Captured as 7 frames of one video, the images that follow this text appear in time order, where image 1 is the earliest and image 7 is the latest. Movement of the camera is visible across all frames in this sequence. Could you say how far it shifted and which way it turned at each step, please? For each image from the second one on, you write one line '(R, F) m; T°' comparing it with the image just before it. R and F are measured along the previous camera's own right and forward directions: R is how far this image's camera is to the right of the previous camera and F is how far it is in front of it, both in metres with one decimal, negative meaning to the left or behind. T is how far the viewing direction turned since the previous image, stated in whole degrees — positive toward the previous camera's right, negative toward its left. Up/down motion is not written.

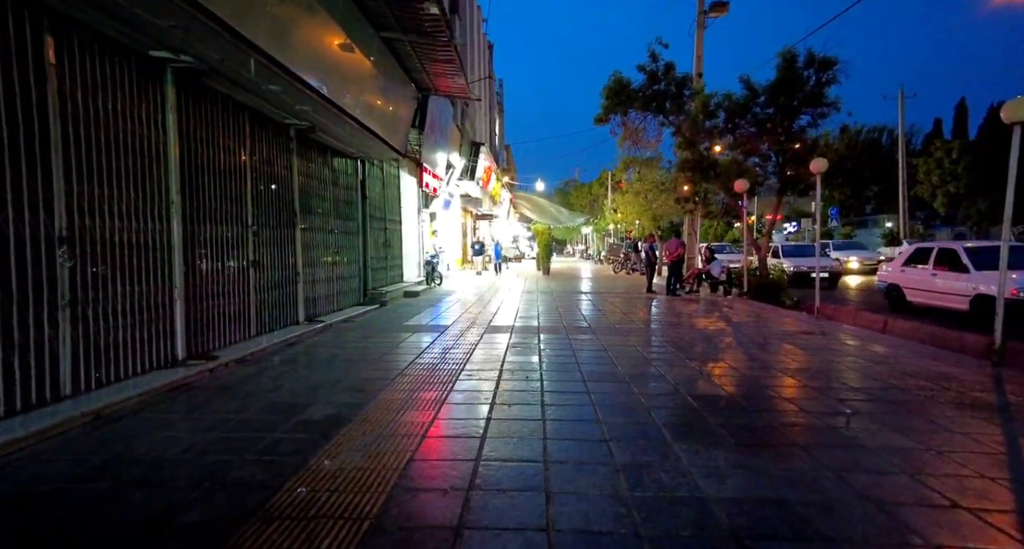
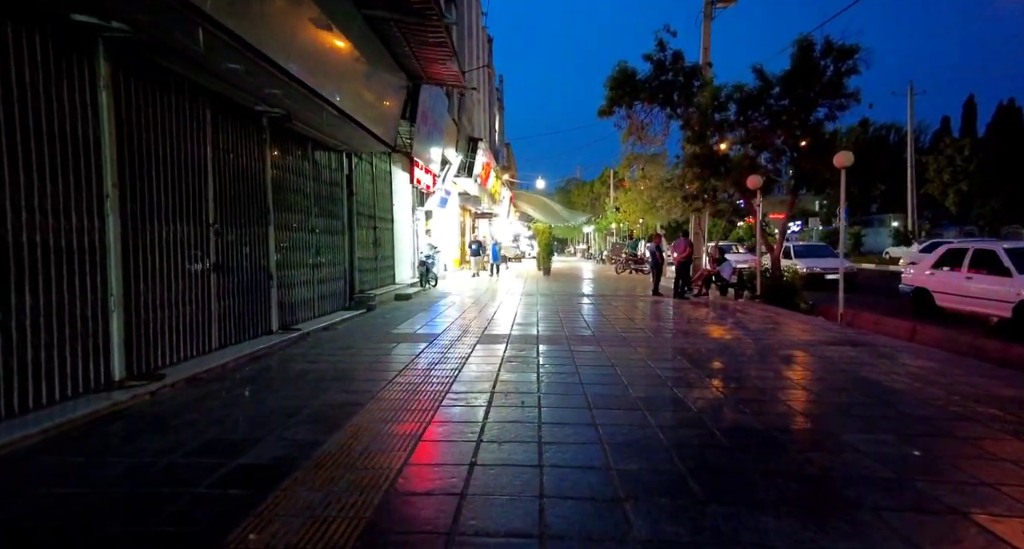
(+0.1, +0.8) m; 0°
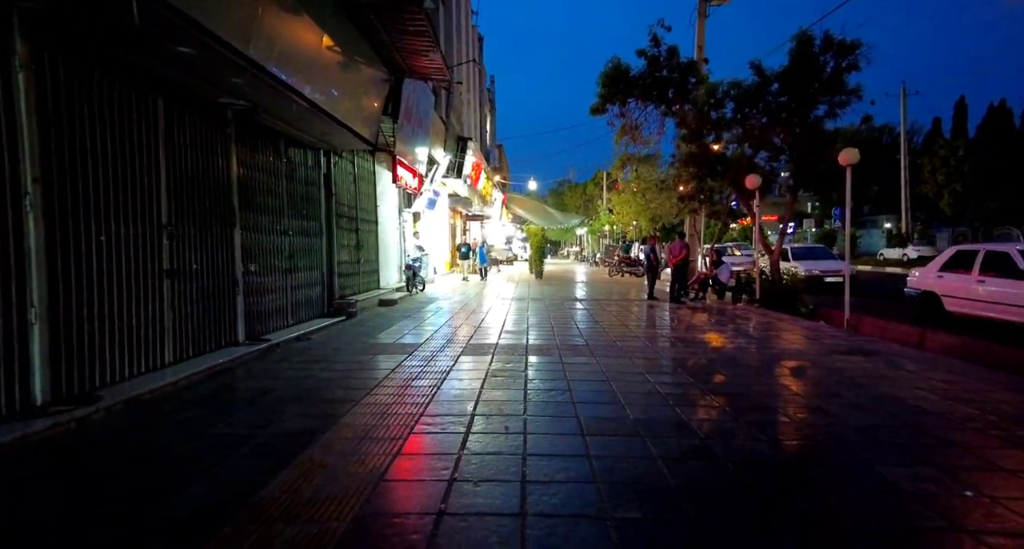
(+0.1, +0.6) m; +1°
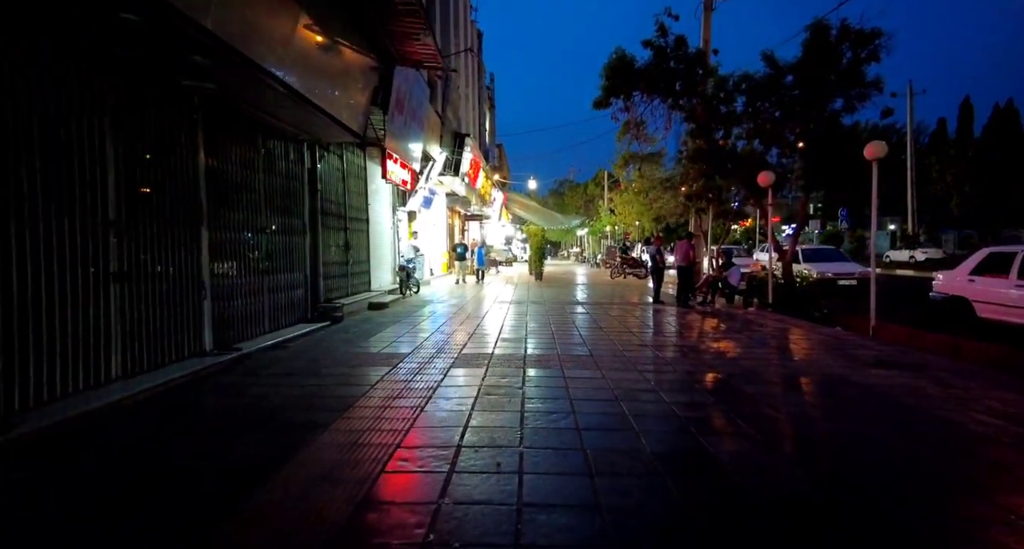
(0.0, +0.7) m; 0°
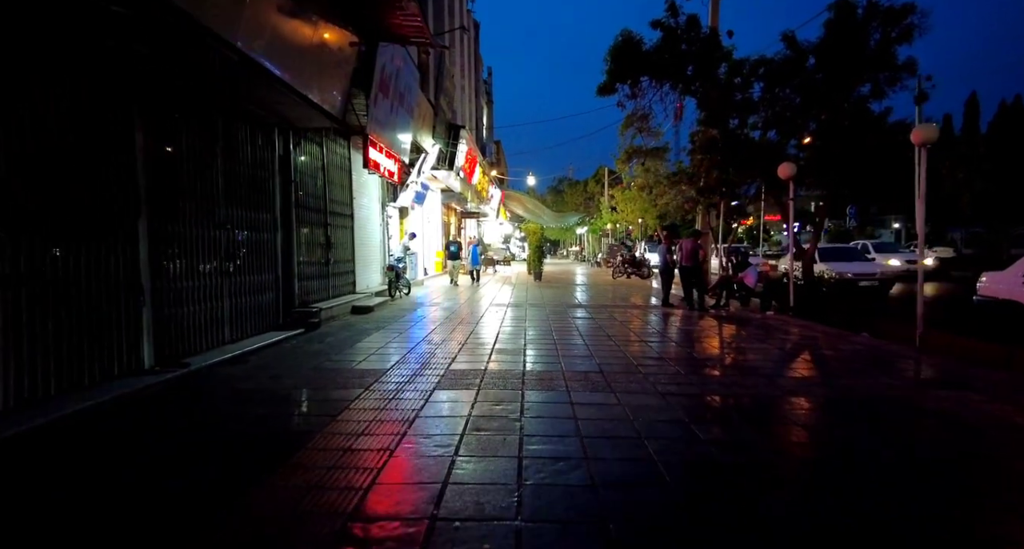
(0.0, +1.1) m; 0°
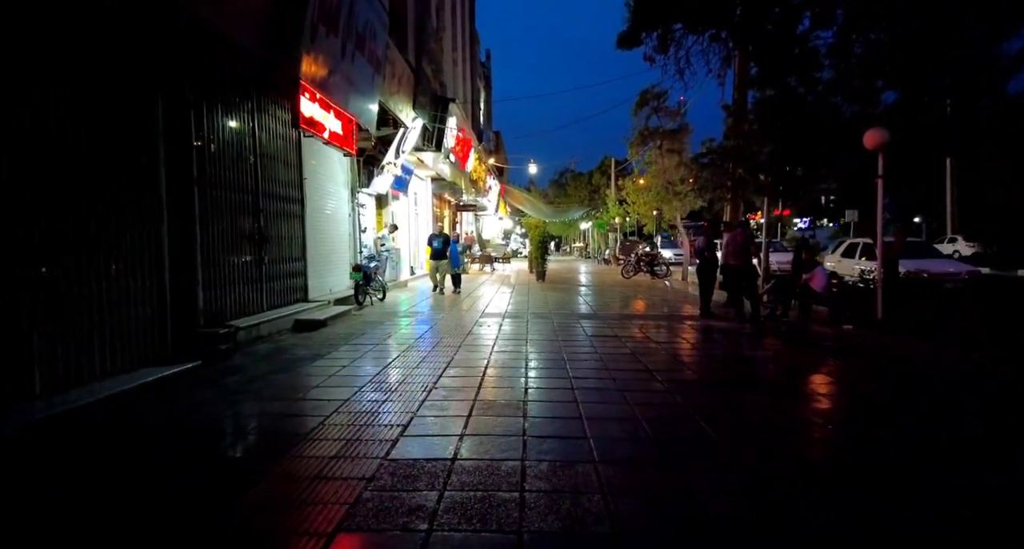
(+0.1, +2.8) m; 0°
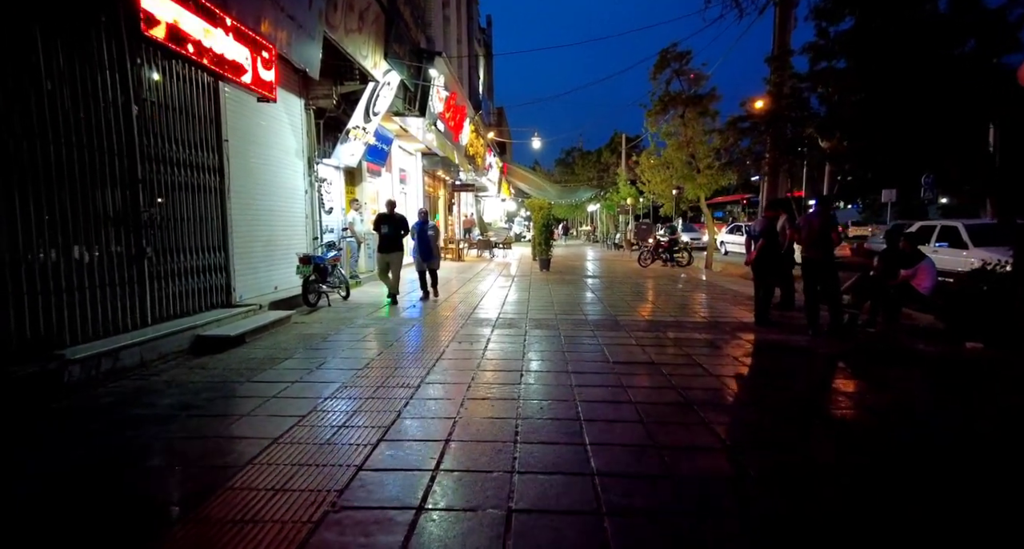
(+0.2, +2.5) m; -1°
